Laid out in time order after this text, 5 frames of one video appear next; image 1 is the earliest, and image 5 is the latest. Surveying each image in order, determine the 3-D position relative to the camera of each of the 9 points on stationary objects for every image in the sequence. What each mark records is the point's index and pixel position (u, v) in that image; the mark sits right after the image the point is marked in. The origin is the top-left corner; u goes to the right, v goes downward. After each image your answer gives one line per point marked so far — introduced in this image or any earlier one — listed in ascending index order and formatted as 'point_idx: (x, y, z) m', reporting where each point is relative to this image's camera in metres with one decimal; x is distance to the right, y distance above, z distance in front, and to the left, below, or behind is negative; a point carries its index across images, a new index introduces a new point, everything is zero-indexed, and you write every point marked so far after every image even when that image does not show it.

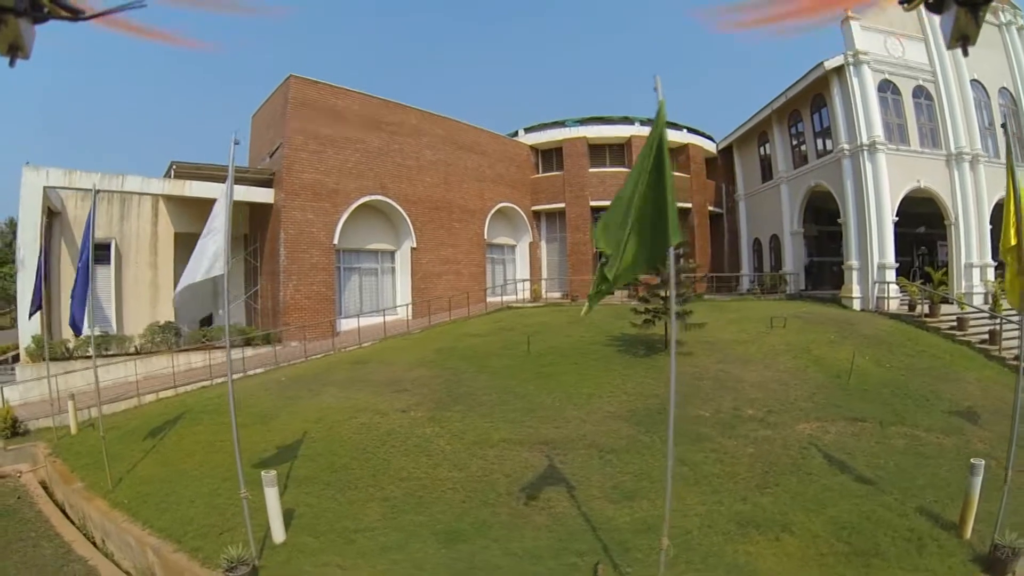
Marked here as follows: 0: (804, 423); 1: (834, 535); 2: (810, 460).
0: (+4.4, -2.0, +8.4) m
1: (+3.6, -2.6, +6.0) m
2: (+4.1, -2.3, +7.5) m
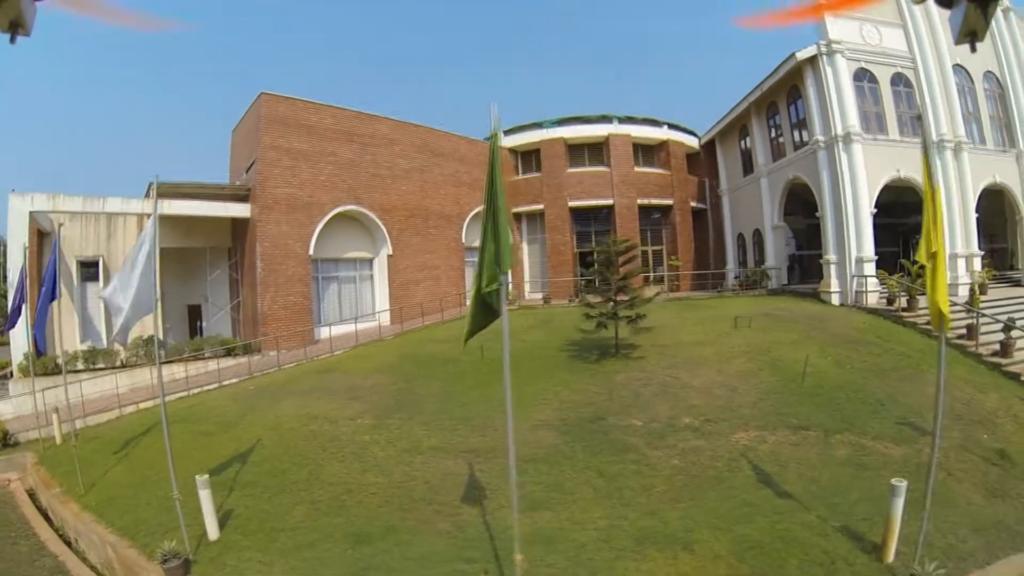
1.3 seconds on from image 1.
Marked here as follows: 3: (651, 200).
0: (+3.3, -2.1, +8.3) m
1: (+2.4, -2.7, +6.0) m
2: (+3.0, -2.4, +7.5) m
3: (+4.4, +2.9, +18.8) m
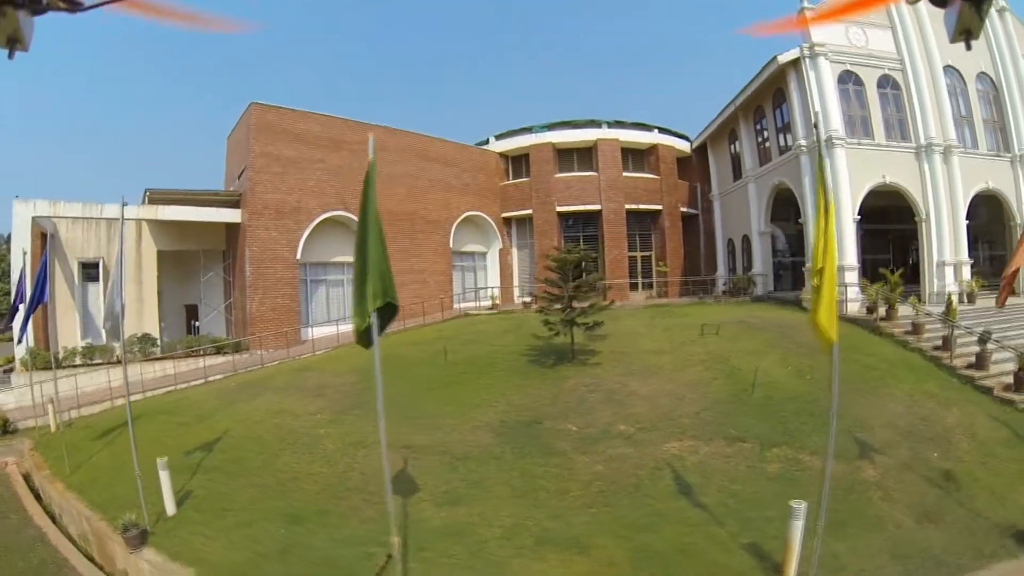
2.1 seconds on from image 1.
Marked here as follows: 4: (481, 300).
0: (+2.3, -2.2, +8.4) m
1: (+1.3, -2.9, +6.2) m
2: (+1.9, -2.5, +7.6) m
3: (+4.1, +2.7, +18.8) m
4: (-1.2, -0.4, +19.4) m
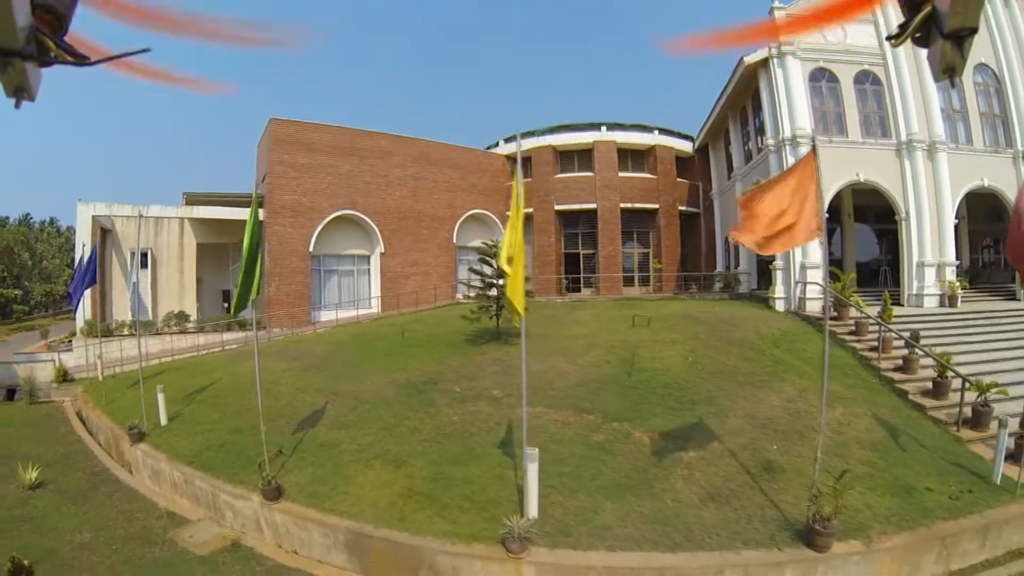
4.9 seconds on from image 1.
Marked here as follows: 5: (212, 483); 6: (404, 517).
0: (+0.3, -2.0, +9.4) m
1: (-1.2, -2.6, +7.4) m
2: (-0.3, -2.3, +8.7) m
3: (+4.1, +2.8, +19.3) m
4: (-1.1, -0.2, +20.8) m
5: (-4.2, -2.8, +8.2) m
6: (-1.3, -2.7, +6.8) m
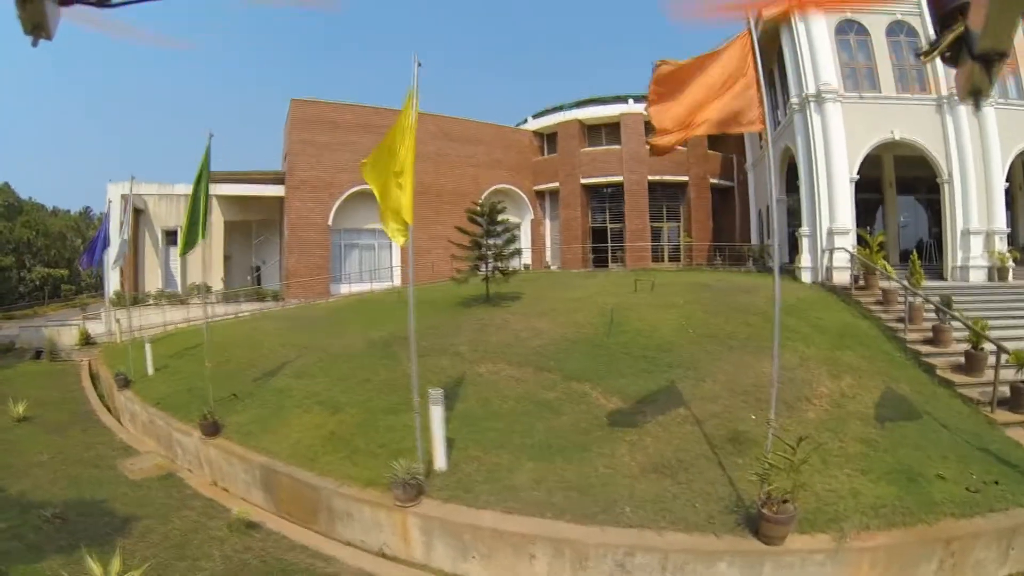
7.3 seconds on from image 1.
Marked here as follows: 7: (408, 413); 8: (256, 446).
0: (-0.3, -1.2, +8.8) m
1: (-2.1, -1.8, +7.0) m
2: (-1.0, -1.5, +8.2) m
3: (+4.8, +3.5, +18.1) m
4: (-0.3, +0.6, +20.3) m
5: (-5.0, -1.9, +8.2) m
6: (-2.2, -1.9, +6.4) m
7: (-1.3, -1.7, +7.3) m
8: (-3.1, -1.9, +7.0) m
